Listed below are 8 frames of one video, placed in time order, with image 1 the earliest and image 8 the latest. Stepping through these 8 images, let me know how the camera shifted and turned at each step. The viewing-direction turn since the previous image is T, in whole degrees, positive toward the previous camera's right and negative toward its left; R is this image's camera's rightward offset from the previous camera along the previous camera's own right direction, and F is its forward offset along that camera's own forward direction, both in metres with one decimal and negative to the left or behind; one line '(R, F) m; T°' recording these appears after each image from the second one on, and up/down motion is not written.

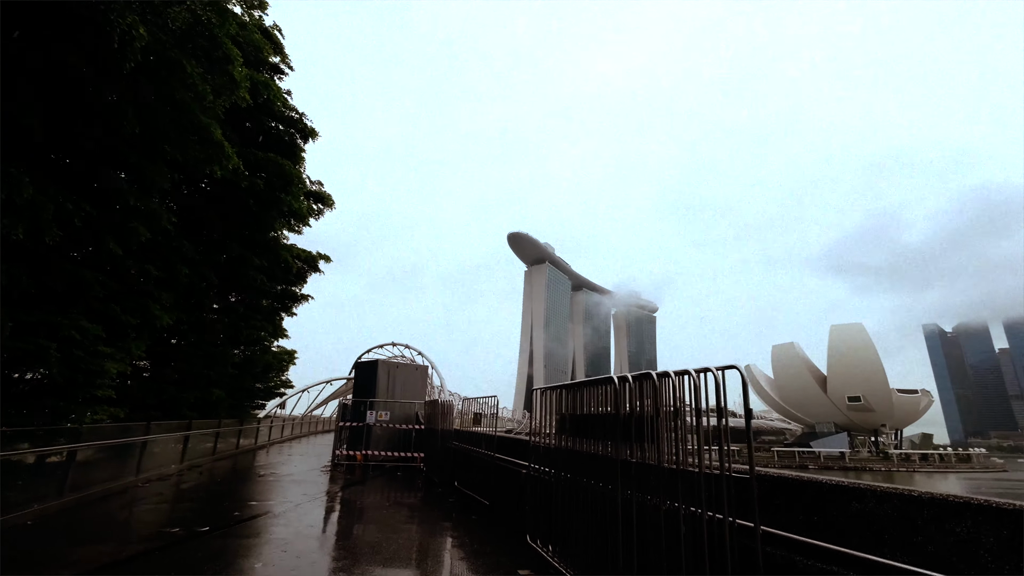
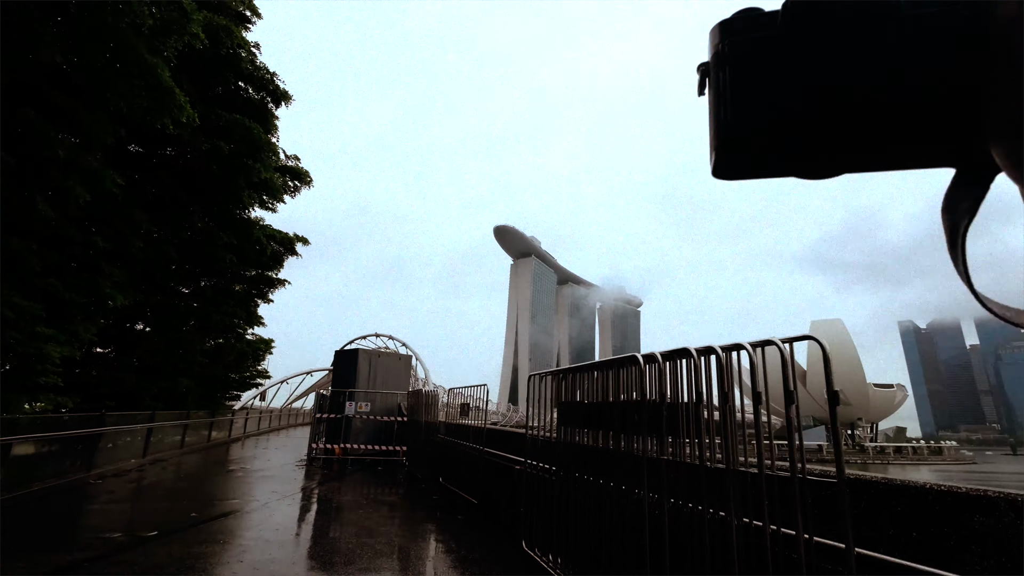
(-0.1, +0.7) m; +2°
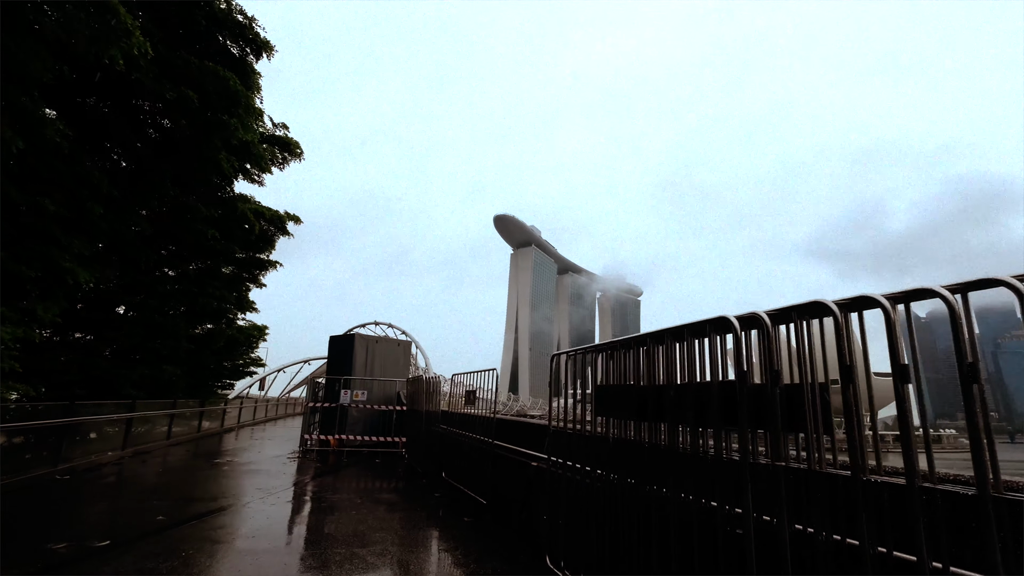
(-0.2, +0.9) m; 0°
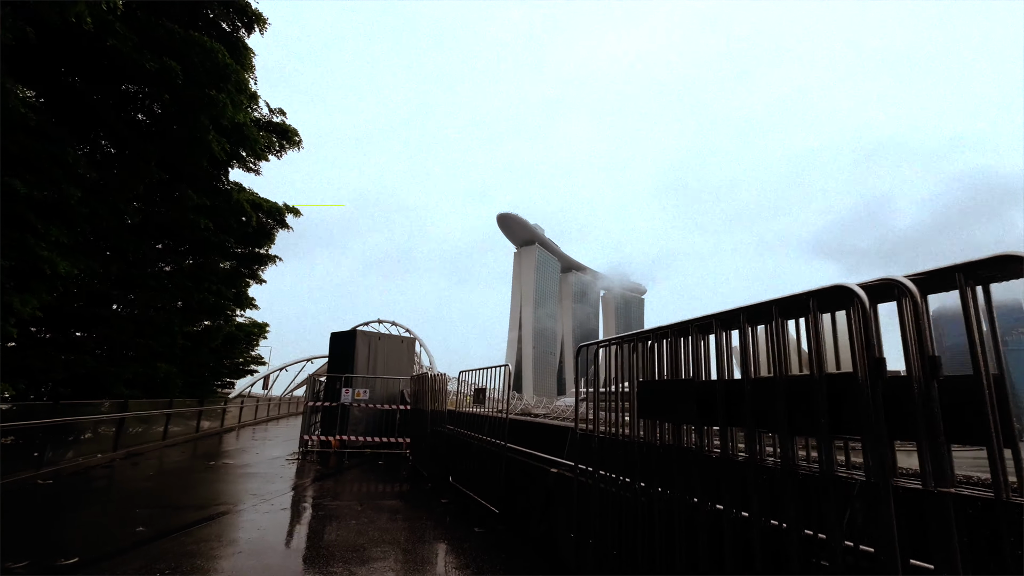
(-0.1, +0.6) m; 0°
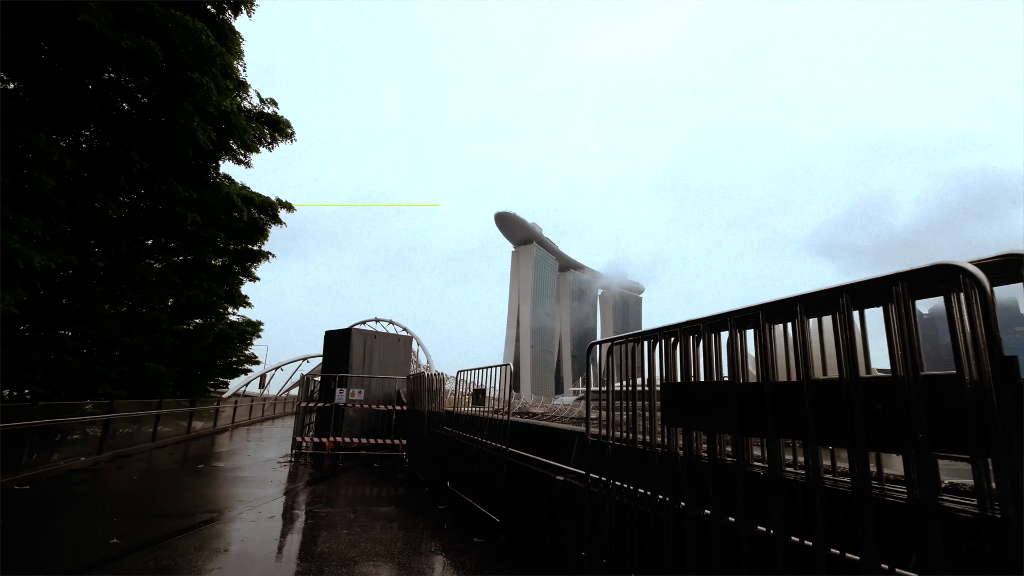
(0.0, +0.3) m; 0°
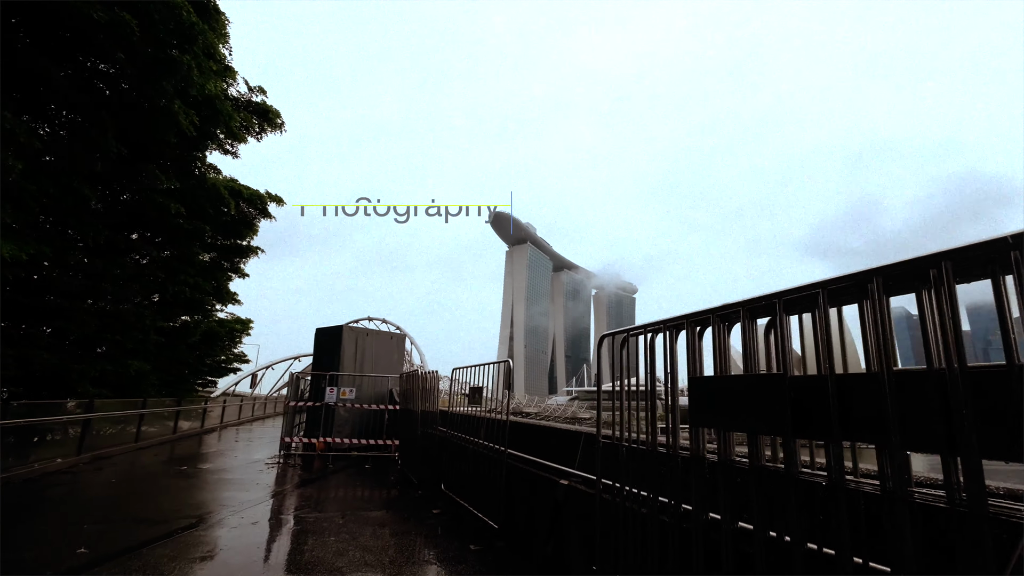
(-0.1, +0.3) m; +1°
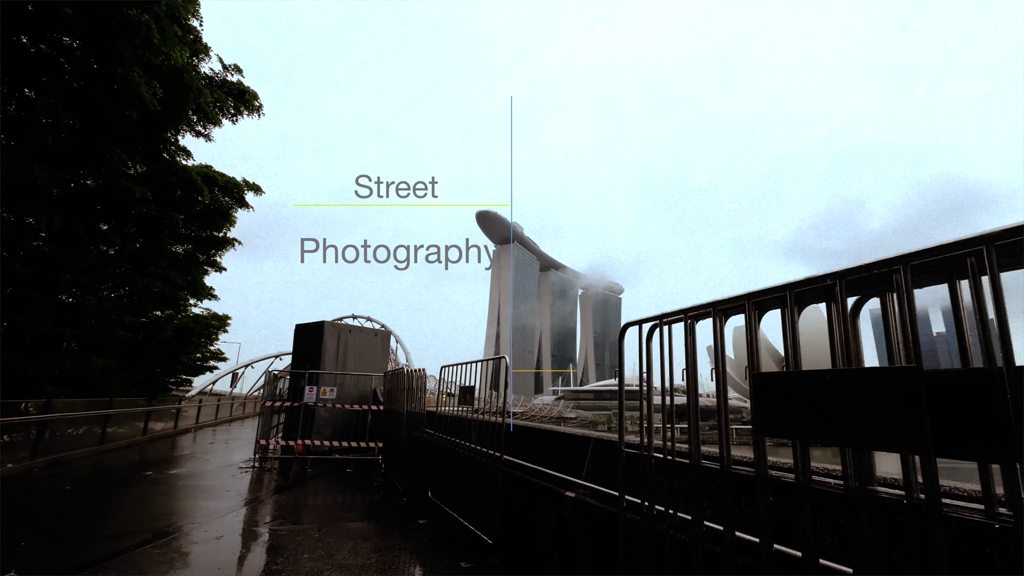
(-0.1, +0.5) m; +2°
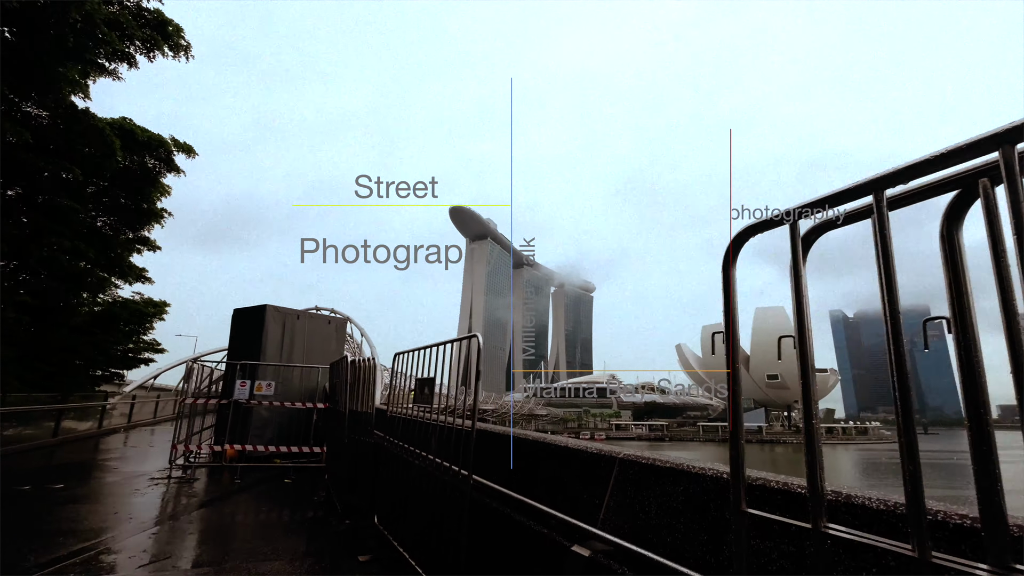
(0.0, +1.4) m; +3°
